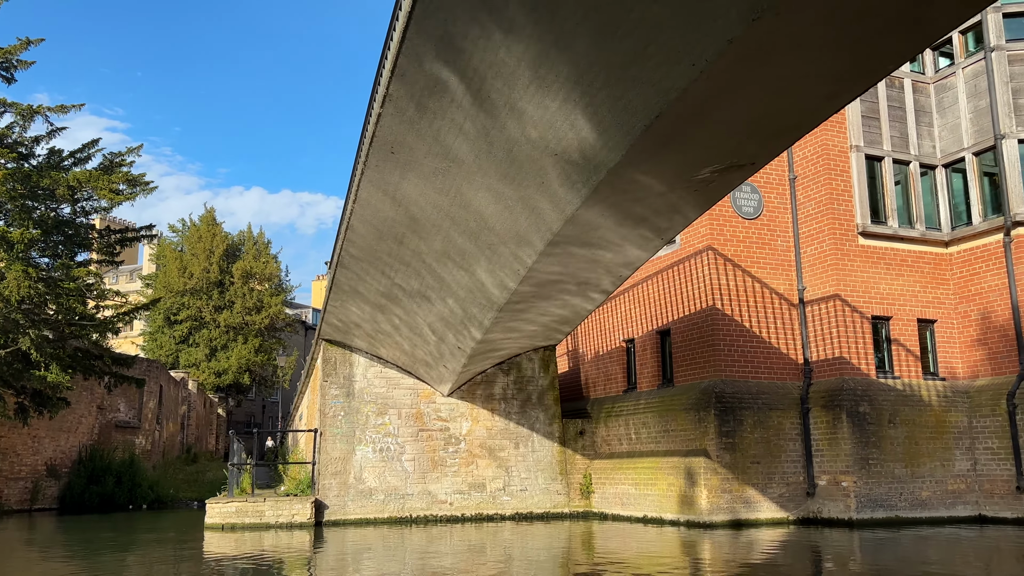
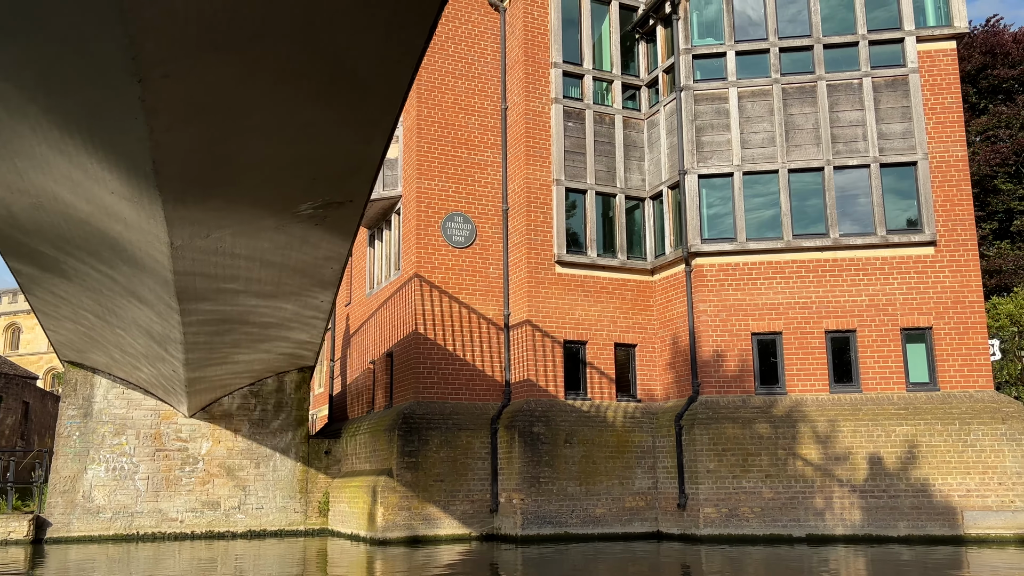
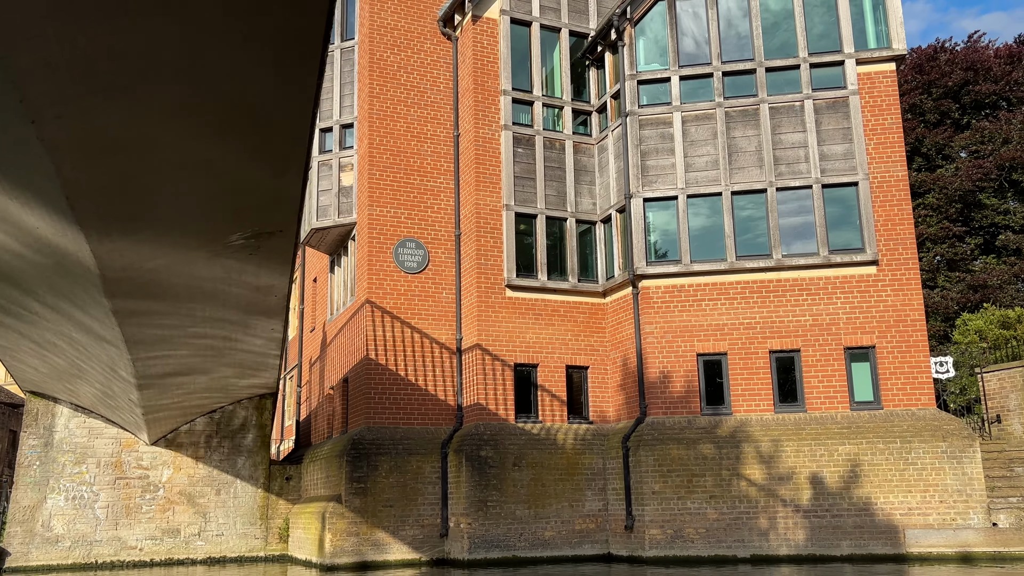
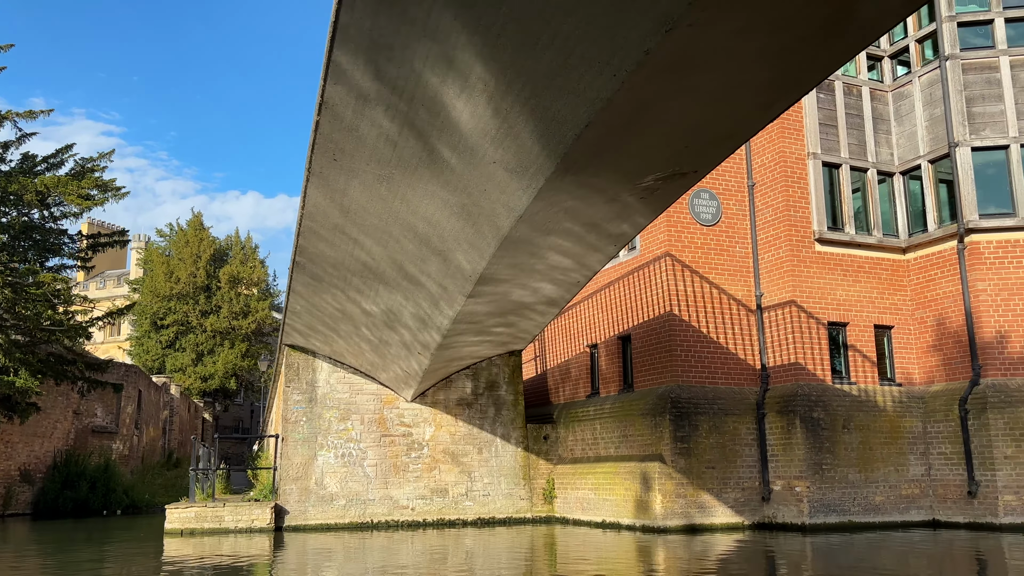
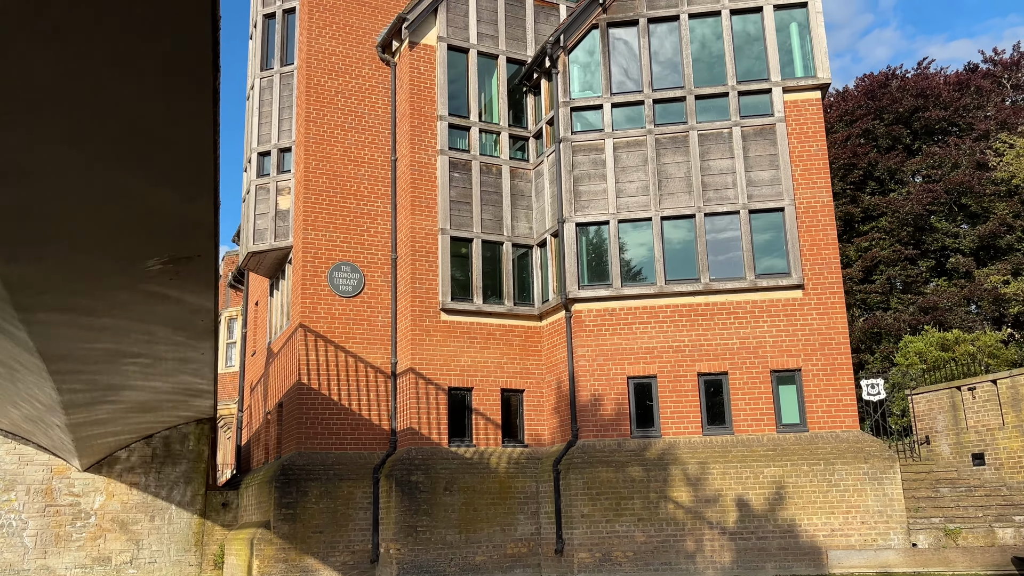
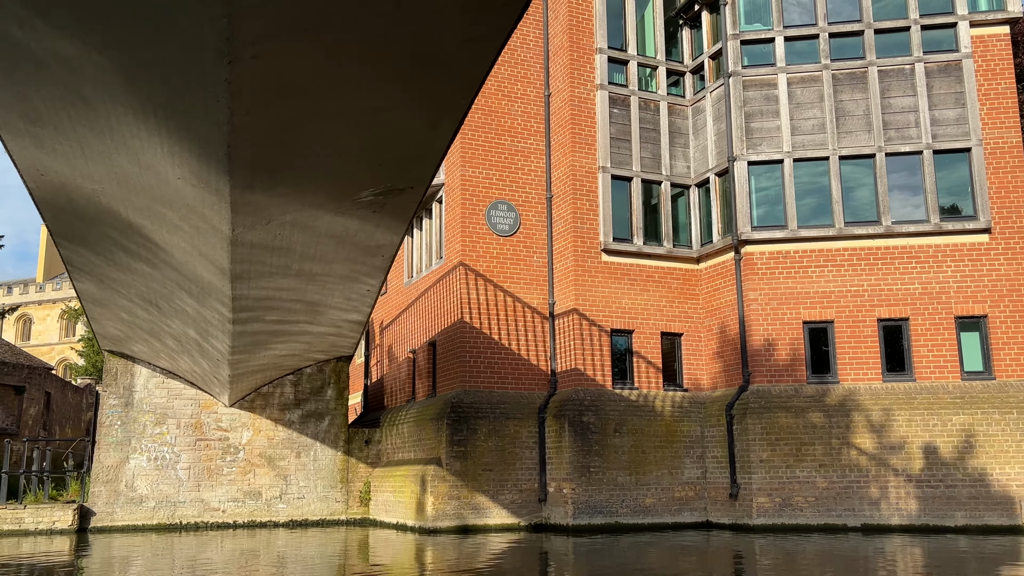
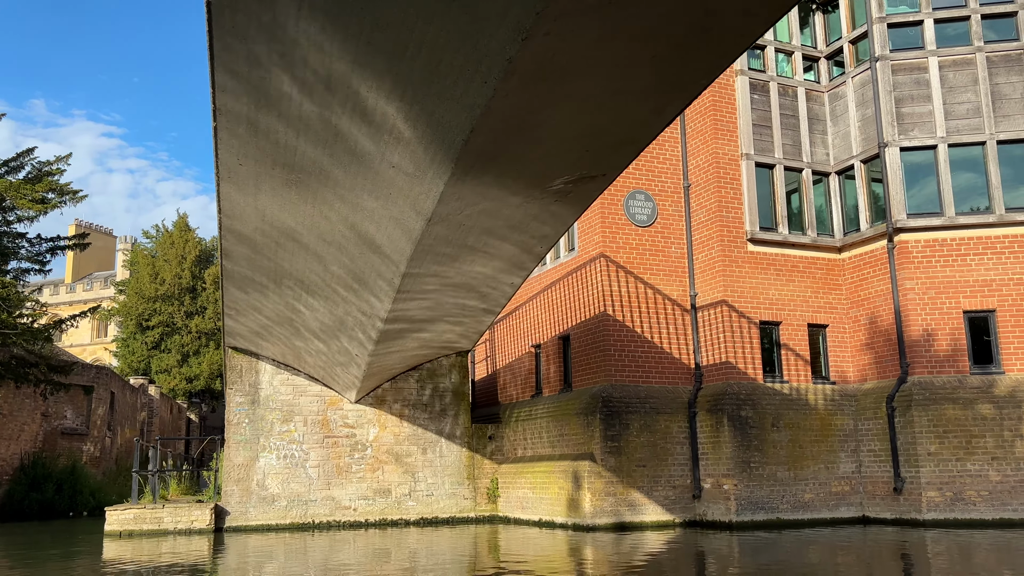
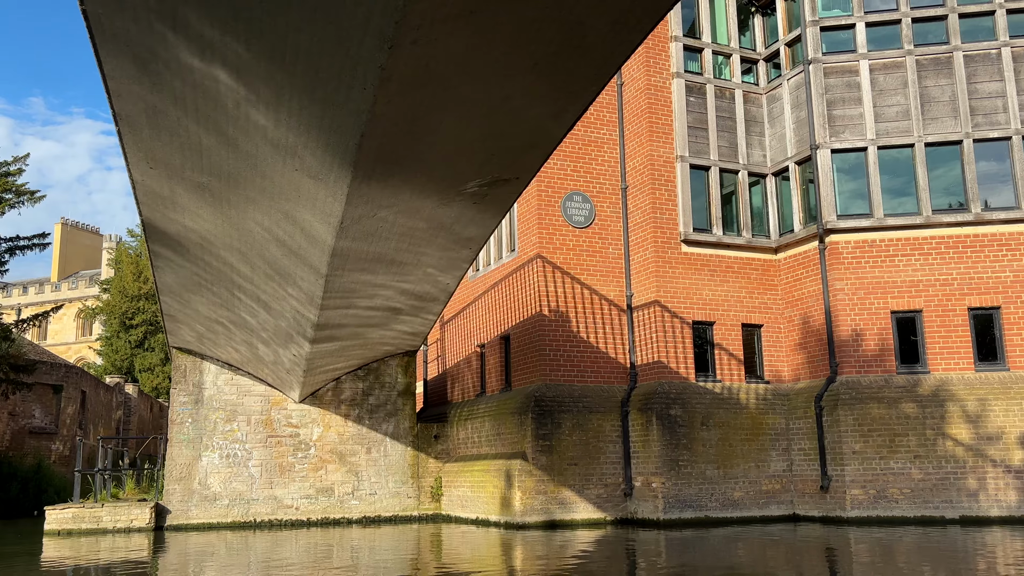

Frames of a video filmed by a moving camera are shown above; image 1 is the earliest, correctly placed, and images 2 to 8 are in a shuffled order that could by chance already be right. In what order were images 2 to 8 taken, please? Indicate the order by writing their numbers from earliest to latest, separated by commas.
4, 7, 8, 6, 2, 3, 5
